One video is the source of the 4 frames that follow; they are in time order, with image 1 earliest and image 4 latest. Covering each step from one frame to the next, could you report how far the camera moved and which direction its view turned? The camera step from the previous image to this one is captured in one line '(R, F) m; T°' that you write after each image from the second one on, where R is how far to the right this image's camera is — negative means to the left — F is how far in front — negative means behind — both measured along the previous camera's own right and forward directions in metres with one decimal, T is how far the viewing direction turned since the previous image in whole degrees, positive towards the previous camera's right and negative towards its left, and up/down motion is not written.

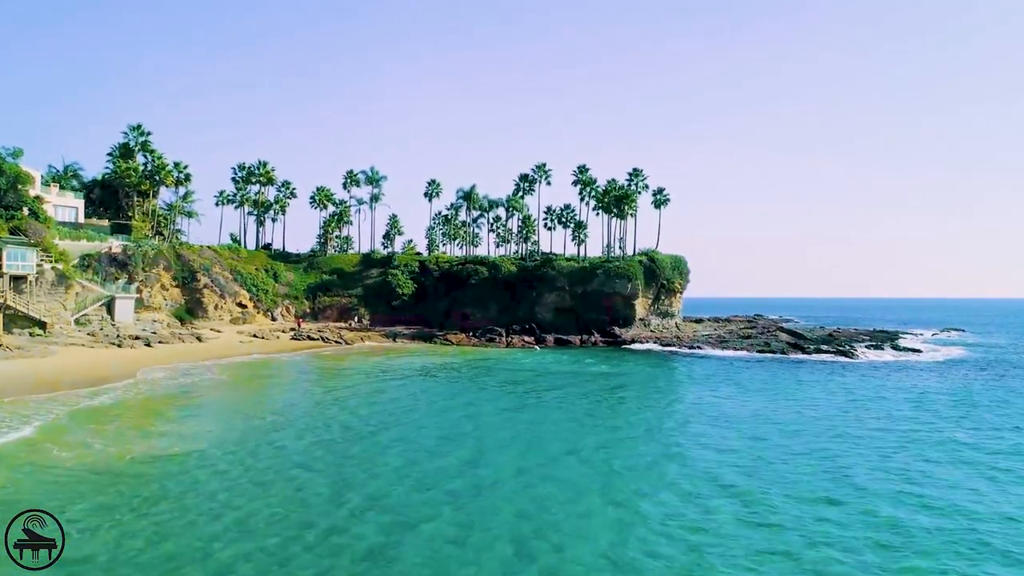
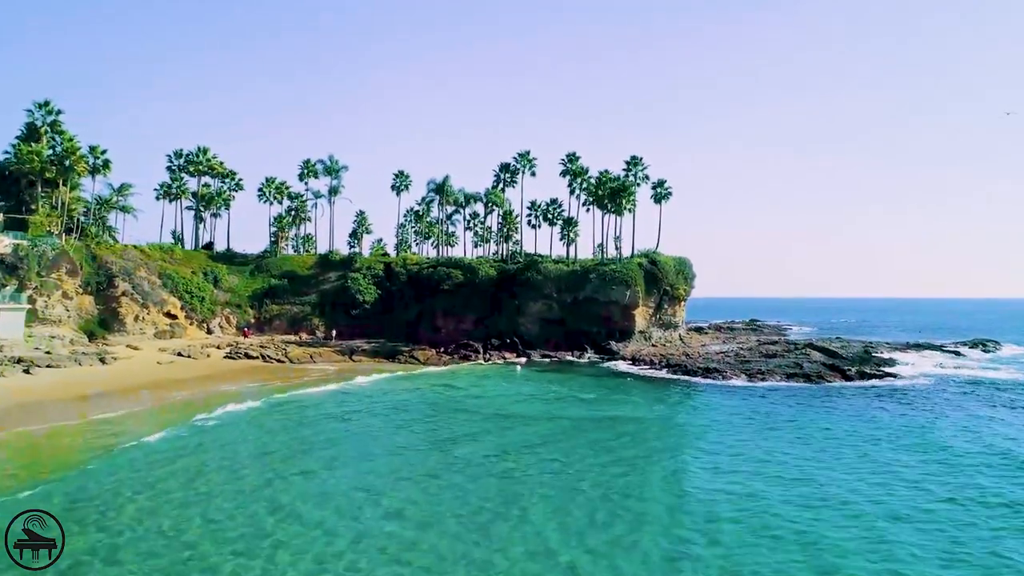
(+0.4, +9.0) m; +2°
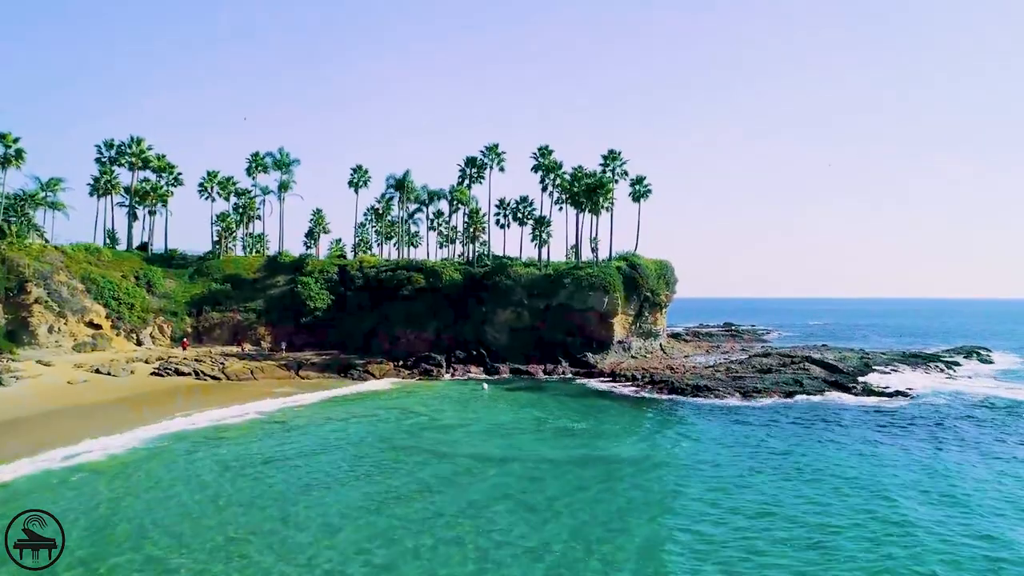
(+0.4, +4.7) m; +3°
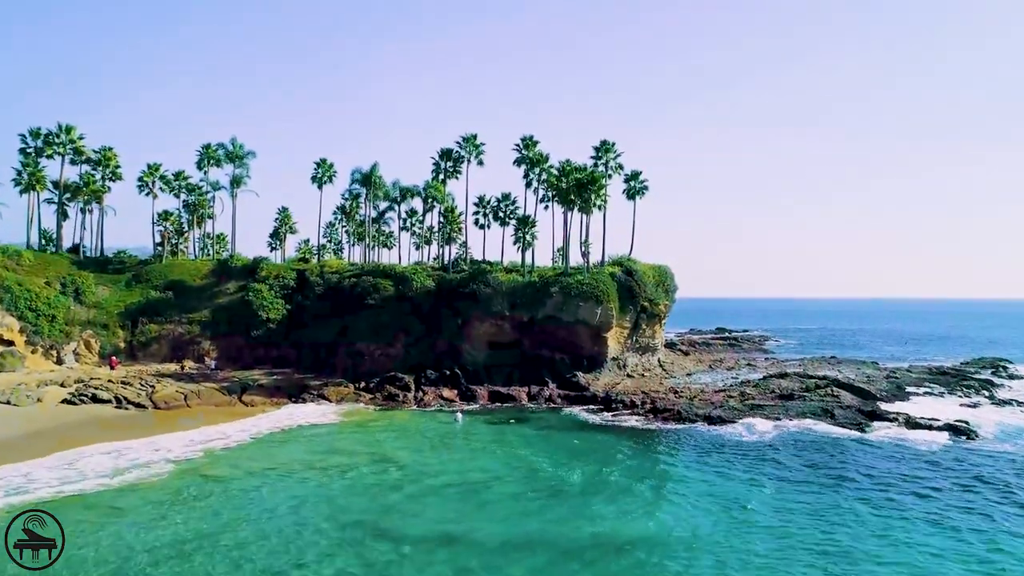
(+0.3, +5.9) m; +2°
